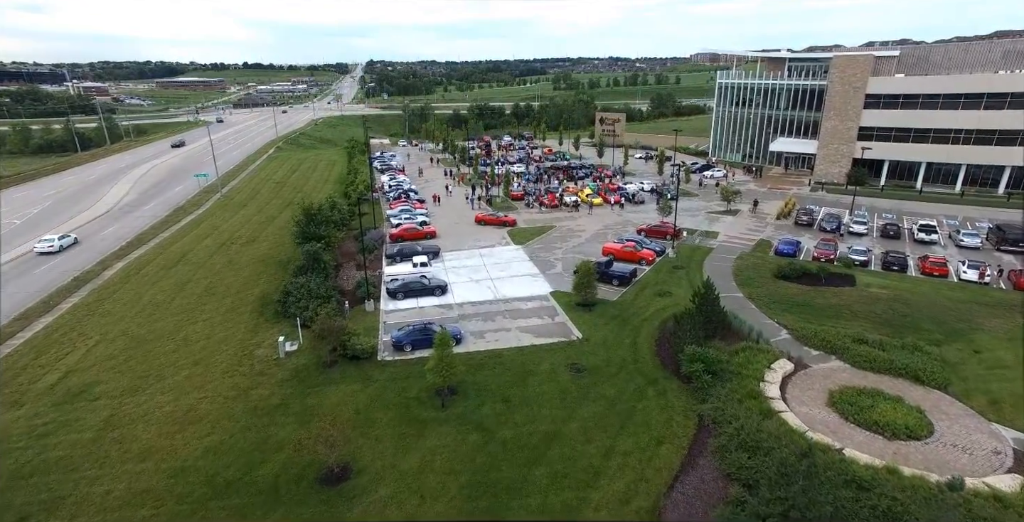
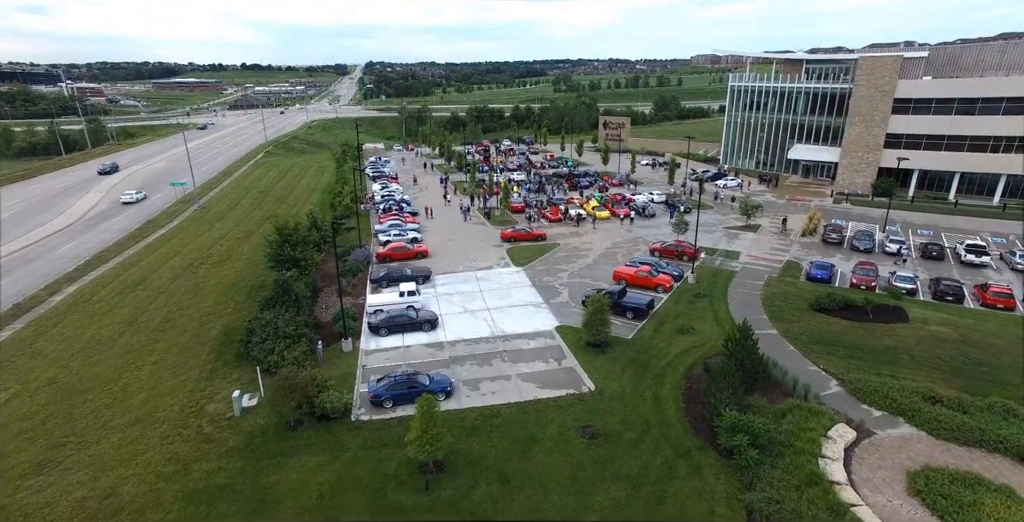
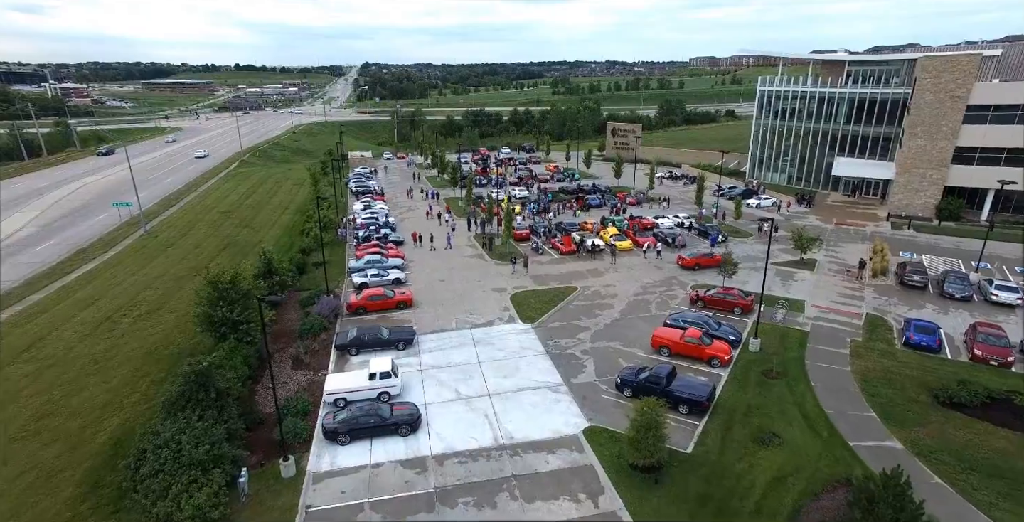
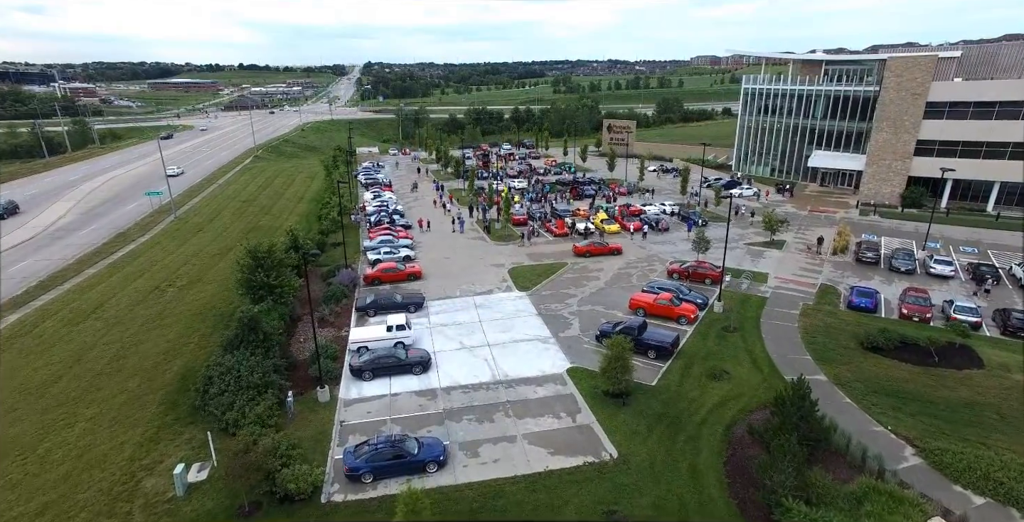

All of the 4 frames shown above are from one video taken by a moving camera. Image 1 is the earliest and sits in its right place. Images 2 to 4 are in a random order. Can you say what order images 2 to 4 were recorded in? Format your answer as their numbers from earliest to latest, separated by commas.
2, 4, 3
